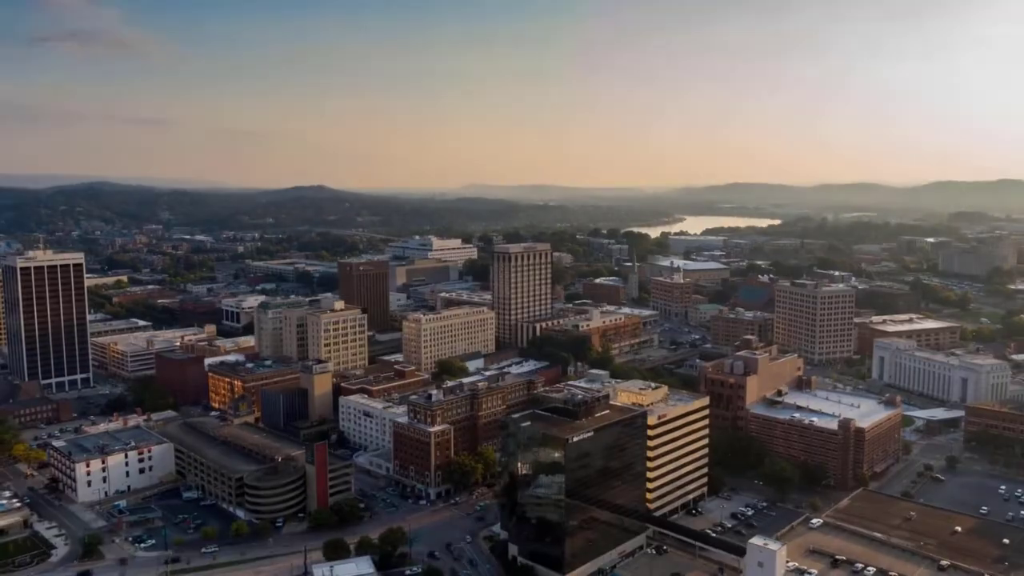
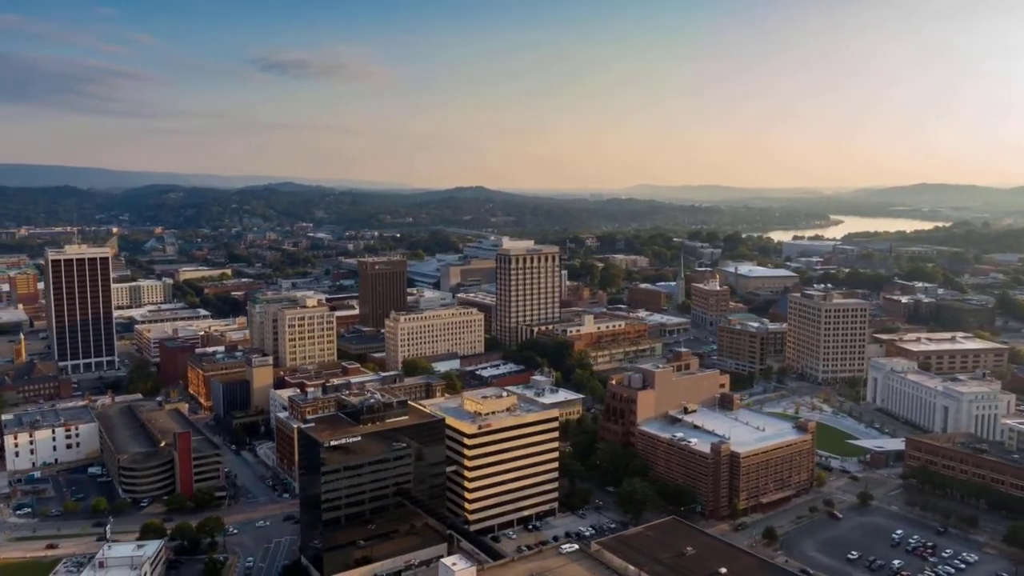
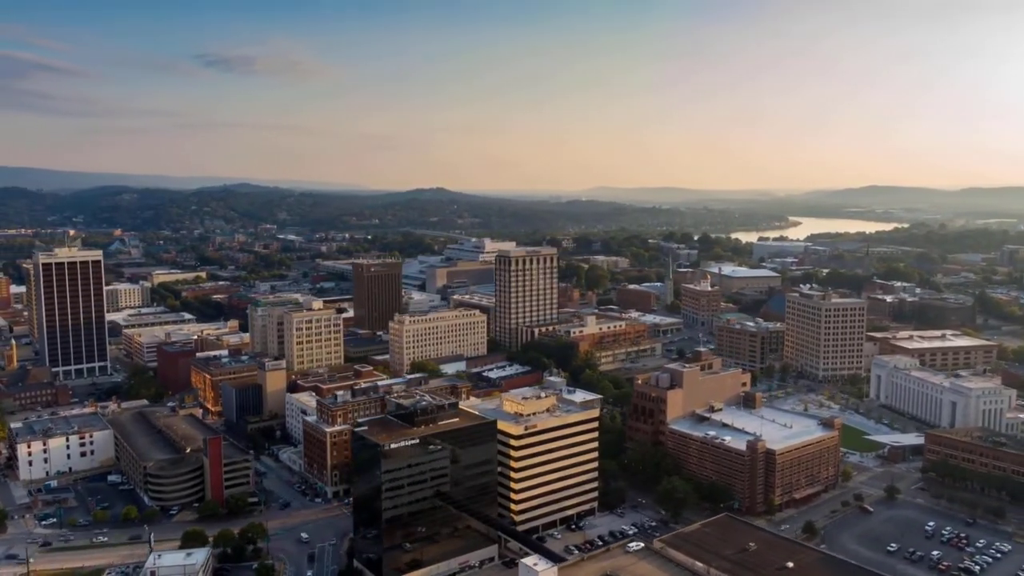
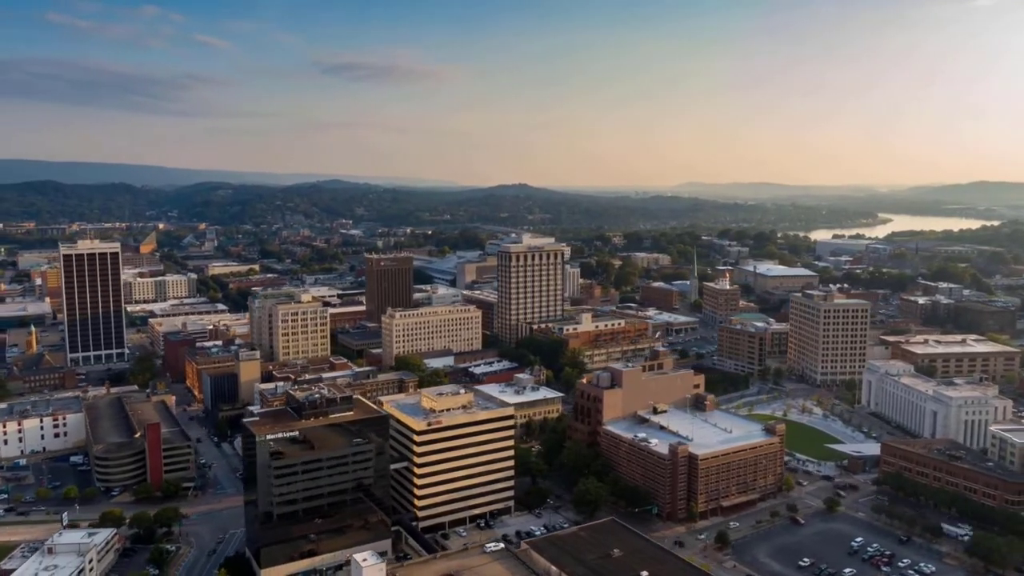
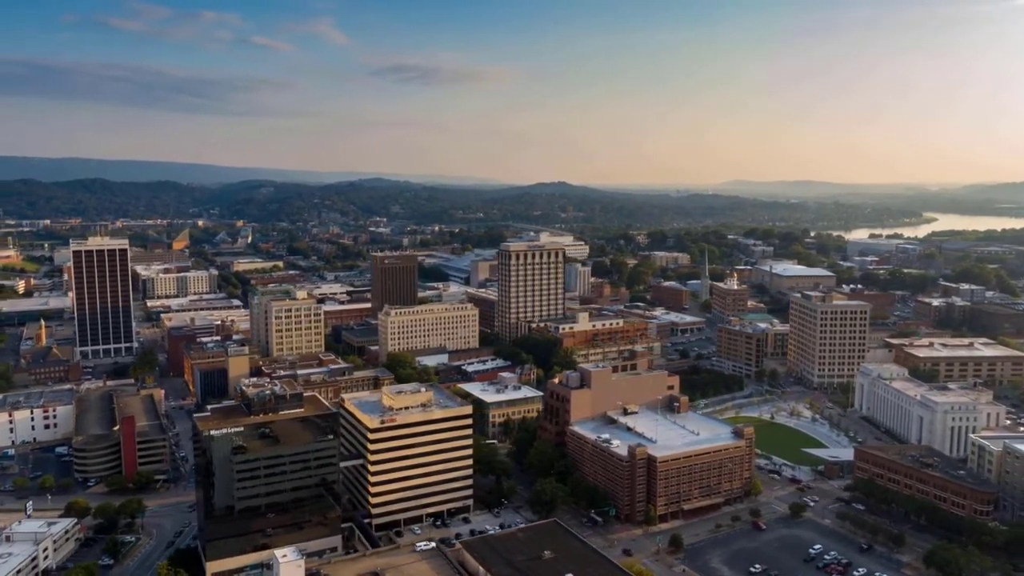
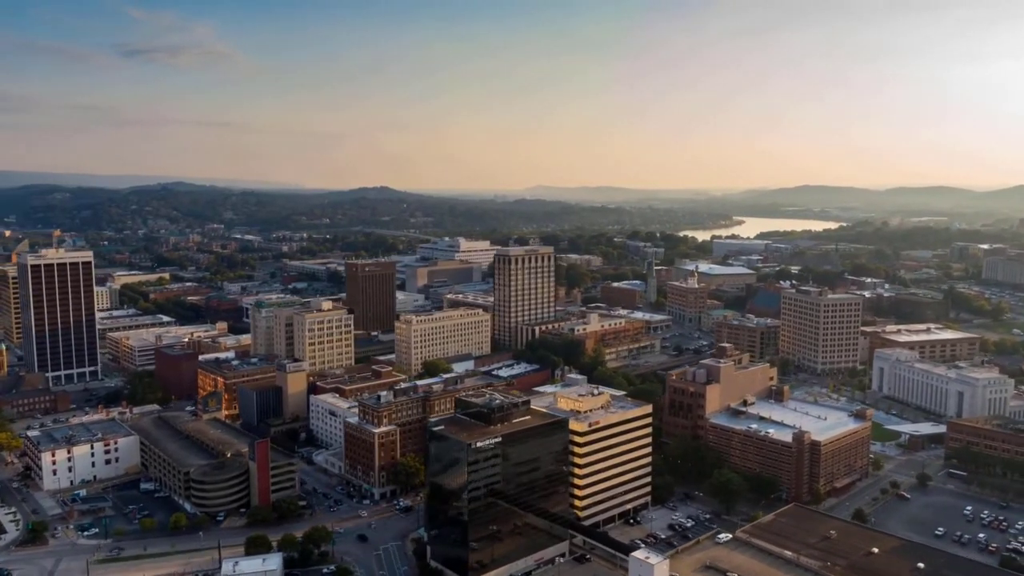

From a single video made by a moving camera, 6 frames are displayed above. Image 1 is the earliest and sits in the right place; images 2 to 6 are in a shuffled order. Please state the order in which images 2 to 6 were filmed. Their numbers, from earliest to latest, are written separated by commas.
6, 3, 2, 4, 5
